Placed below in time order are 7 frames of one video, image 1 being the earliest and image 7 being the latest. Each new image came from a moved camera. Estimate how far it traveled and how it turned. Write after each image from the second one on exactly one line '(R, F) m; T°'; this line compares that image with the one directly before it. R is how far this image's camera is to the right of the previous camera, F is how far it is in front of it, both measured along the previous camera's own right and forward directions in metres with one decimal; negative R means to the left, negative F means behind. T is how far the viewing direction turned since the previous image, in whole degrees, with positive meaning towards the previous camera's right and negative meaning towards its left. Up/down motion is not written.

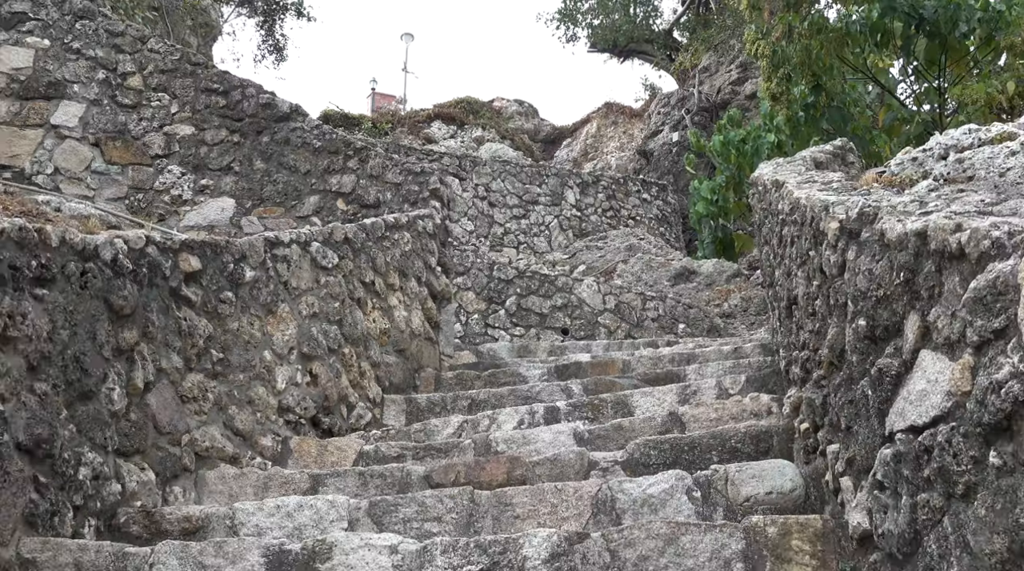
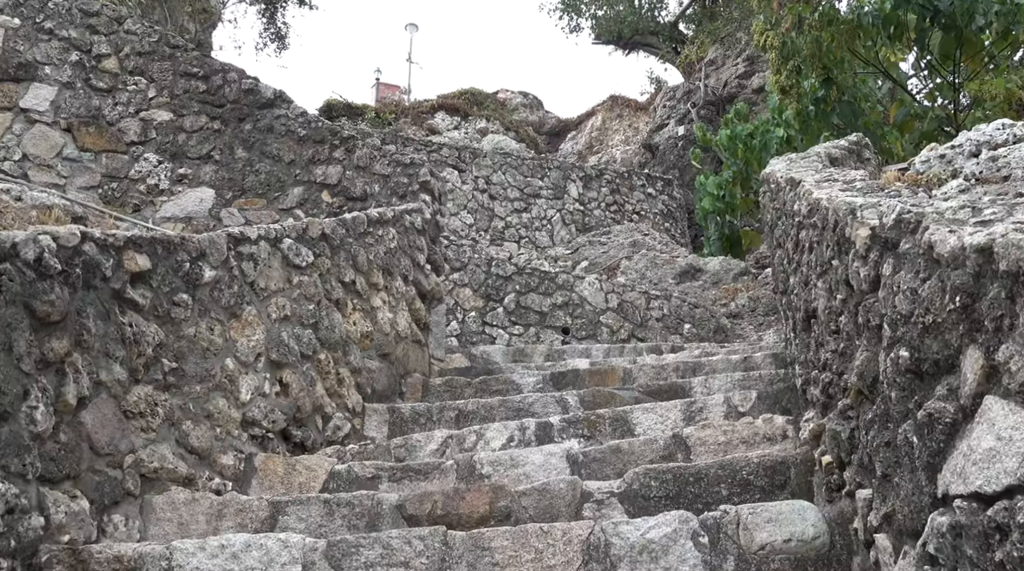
(+0.1, +0.4) m; 0°
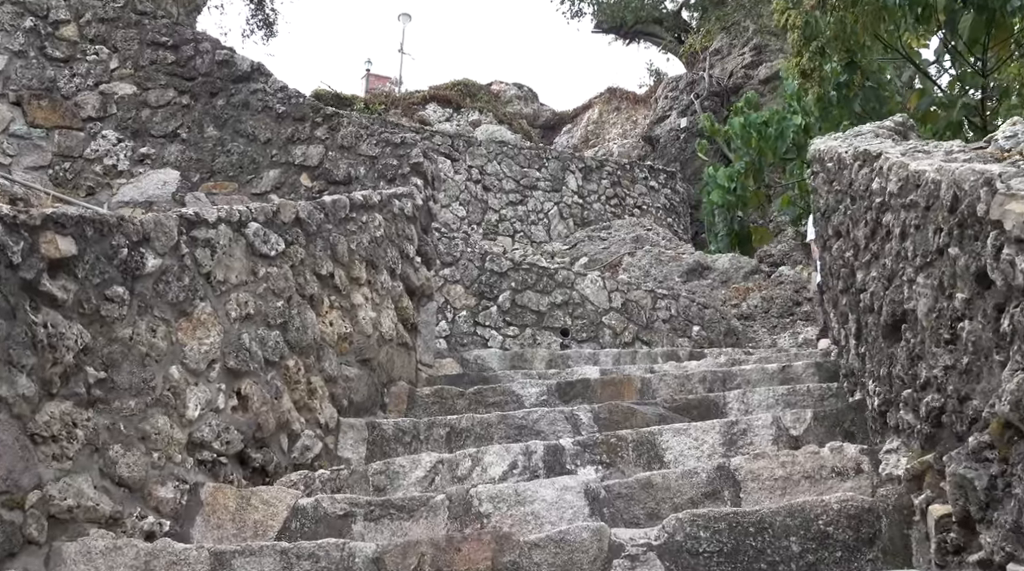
(0.0, +0.6) m; +1°
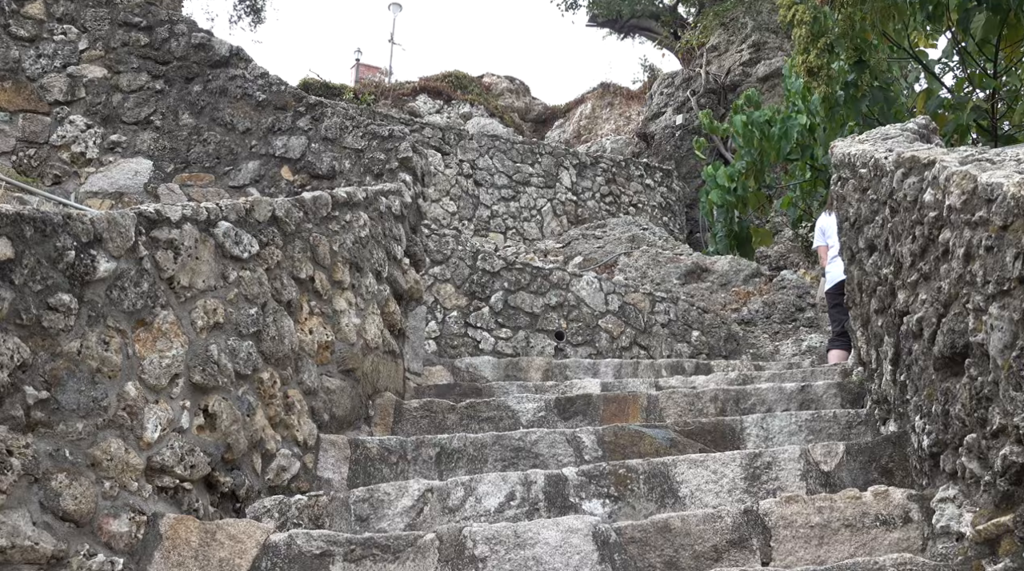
(0.0, +0.3) m; +1°
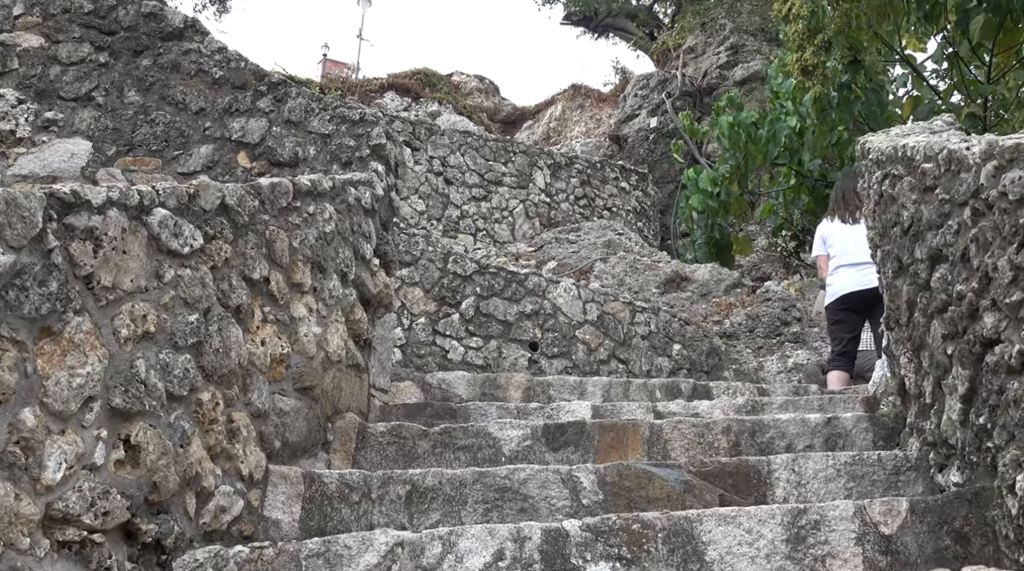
(-0.1, +0.5) m; +2°
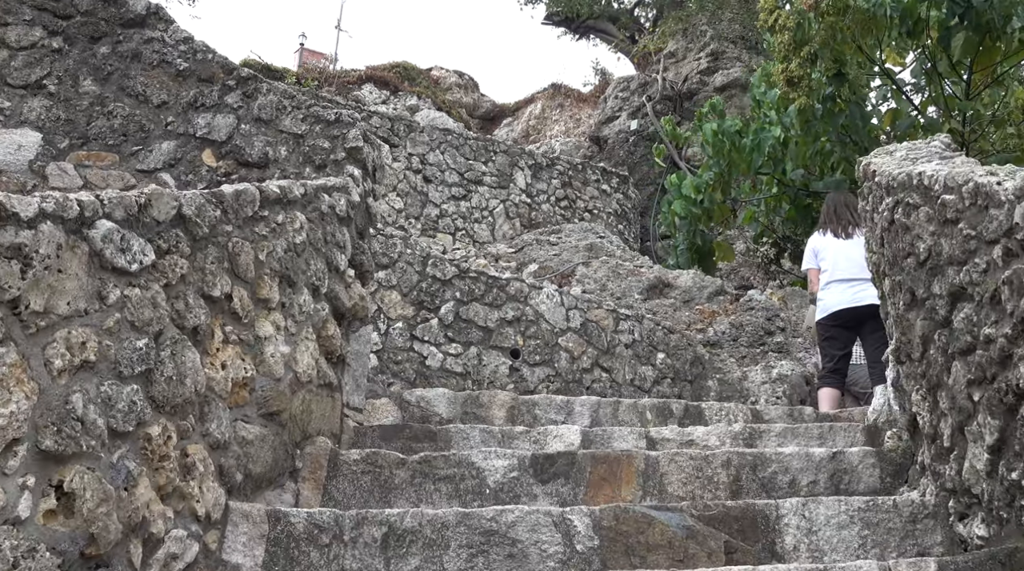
(0.0, +0.2) m; +1°
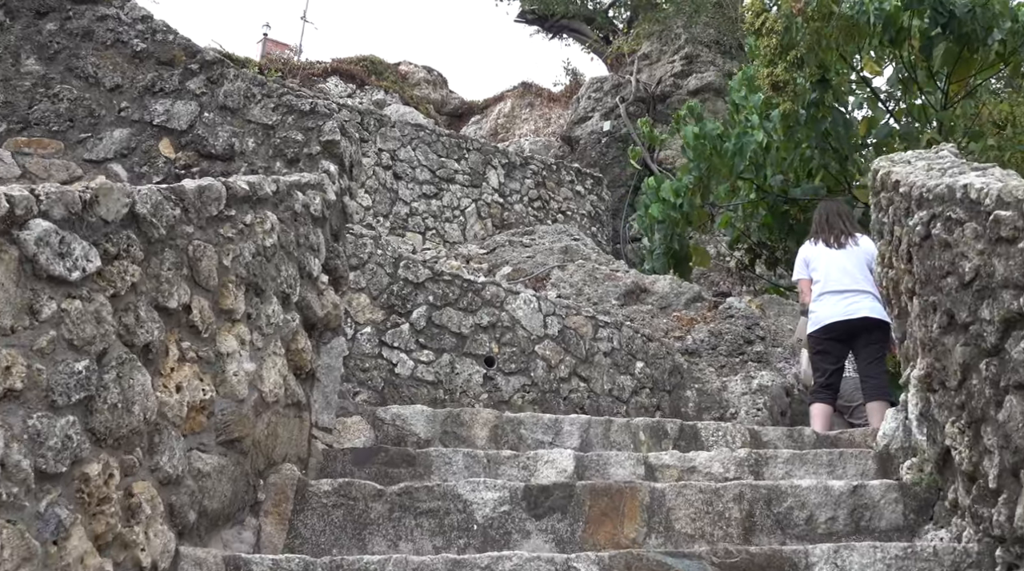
(-0.1, +0.3) m; +2°
